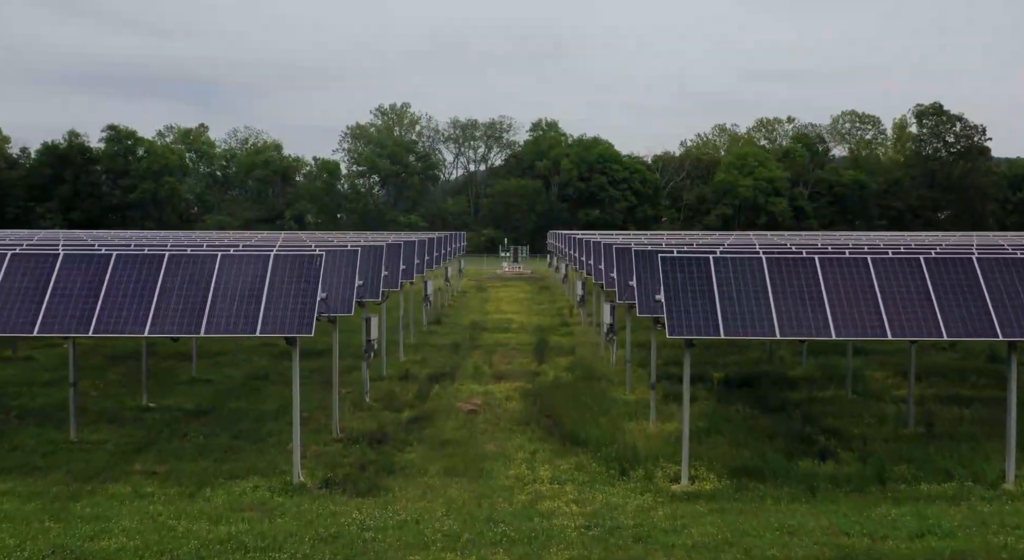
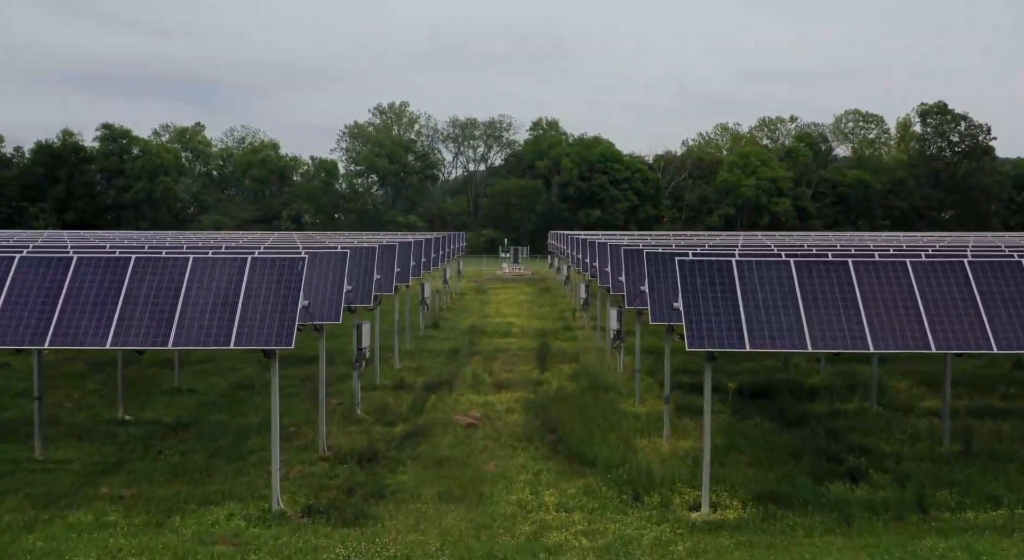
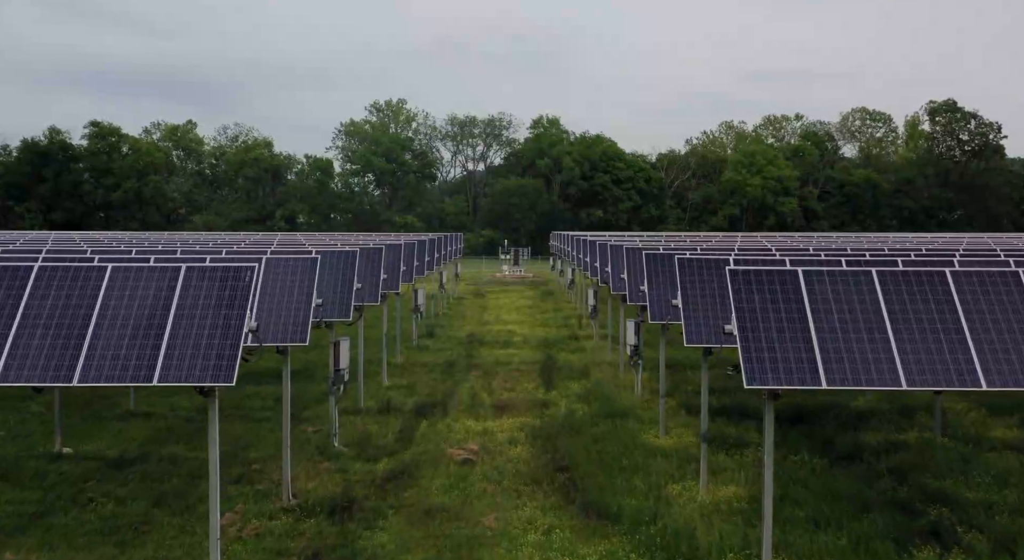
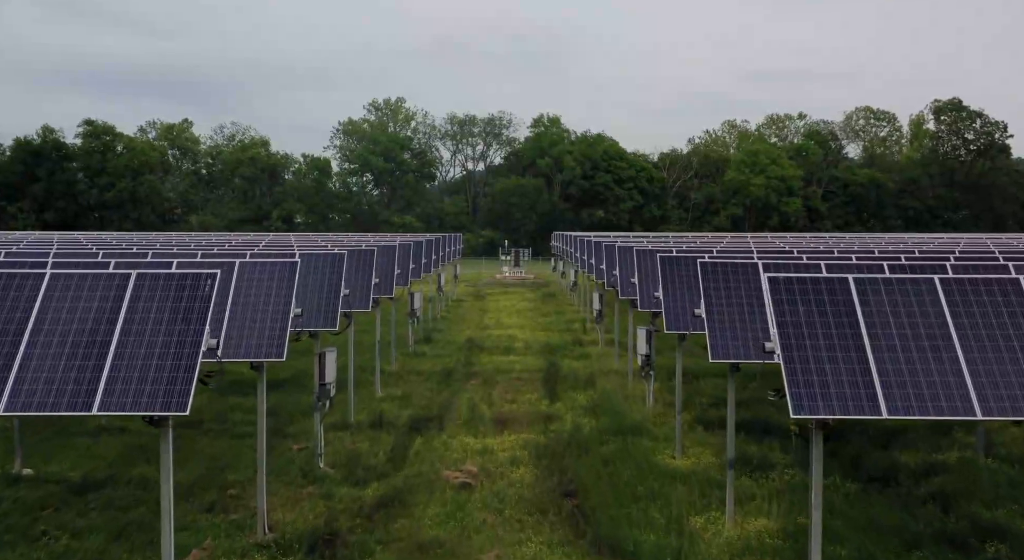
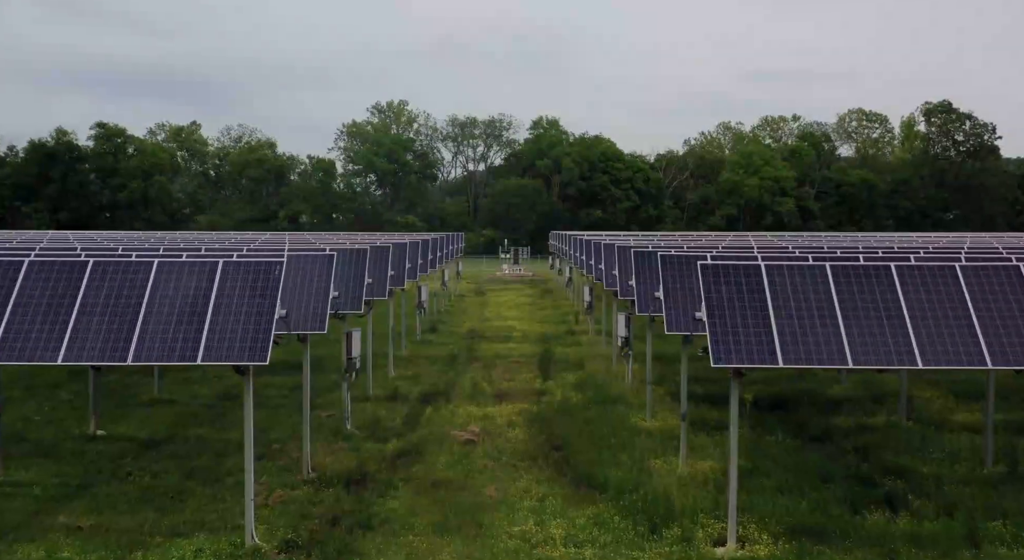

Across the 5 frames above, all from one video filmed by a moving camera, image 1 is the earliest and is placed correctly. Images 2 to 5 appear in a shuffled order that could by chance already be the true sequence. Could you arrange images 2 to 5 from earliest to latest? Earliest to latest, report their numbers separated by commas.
2, 5, 3, 4
